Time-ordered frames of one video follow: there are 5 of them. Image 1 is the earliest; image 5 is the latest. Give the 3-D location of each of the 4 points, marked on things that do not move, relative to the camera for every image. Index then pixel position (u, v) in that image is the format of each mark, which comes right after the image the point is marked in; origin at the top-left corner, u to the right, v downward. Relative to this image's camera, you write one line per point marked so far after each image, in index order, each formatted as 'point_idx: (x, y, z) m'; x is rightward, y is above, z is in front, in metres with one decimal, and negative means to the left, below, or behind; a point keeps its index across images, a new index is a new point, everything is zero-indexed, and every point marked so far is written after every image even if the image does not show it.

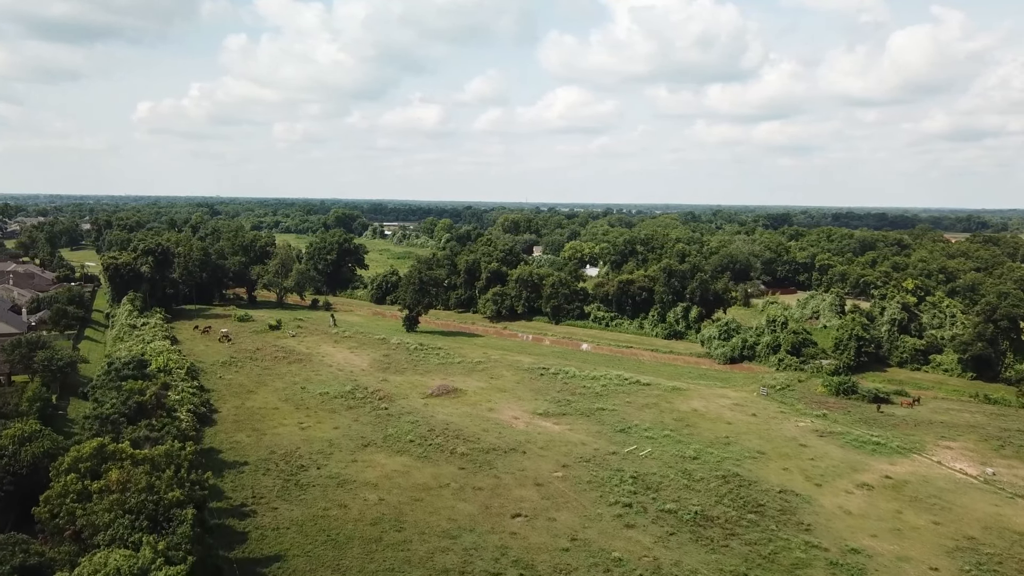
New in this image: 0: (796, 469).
0: (+6.6, -4.2, +18.5) m
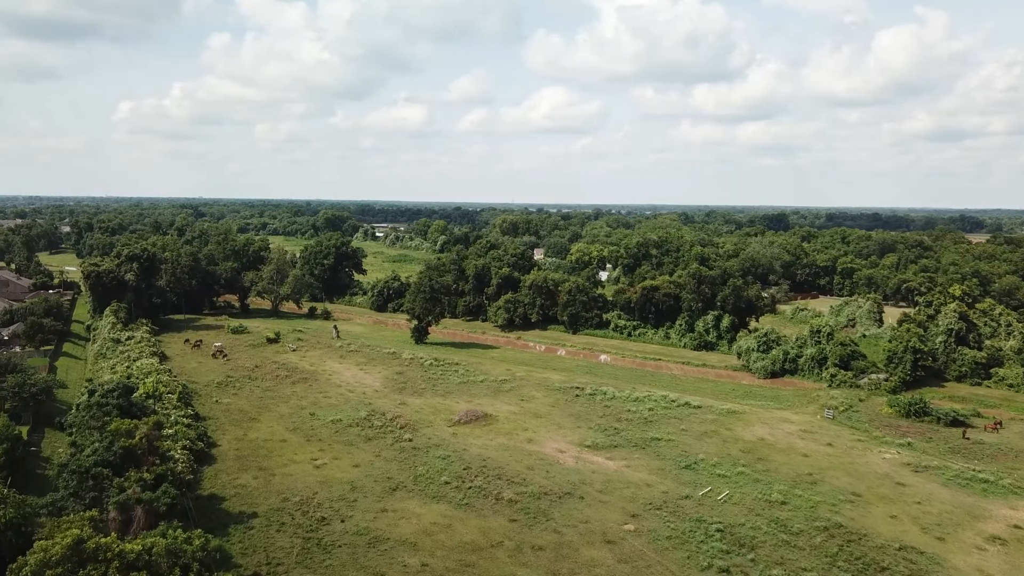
0: (+7.8, -4.5, +15.8) m
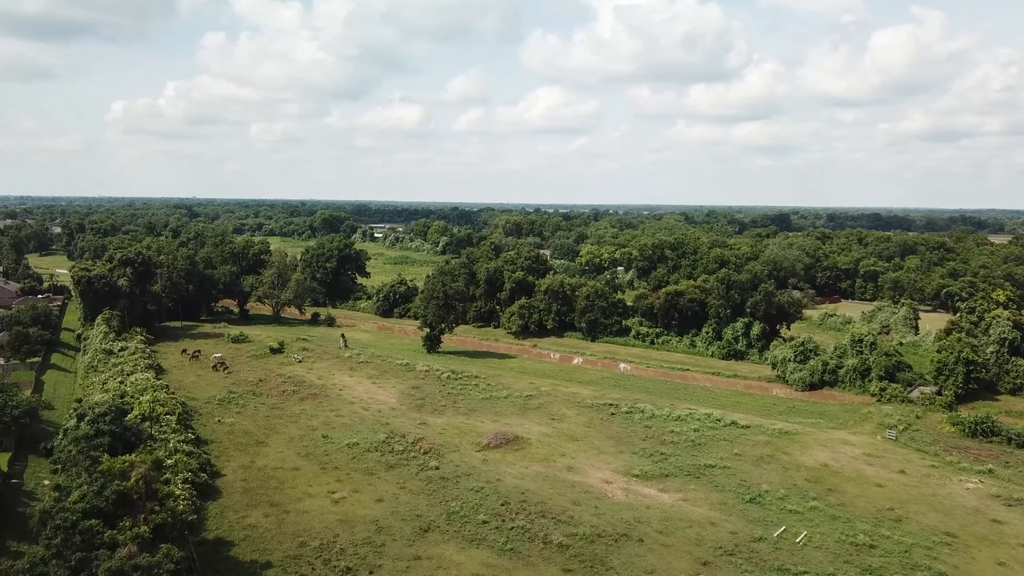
0: (+8.7, -4.7, +13.8) m
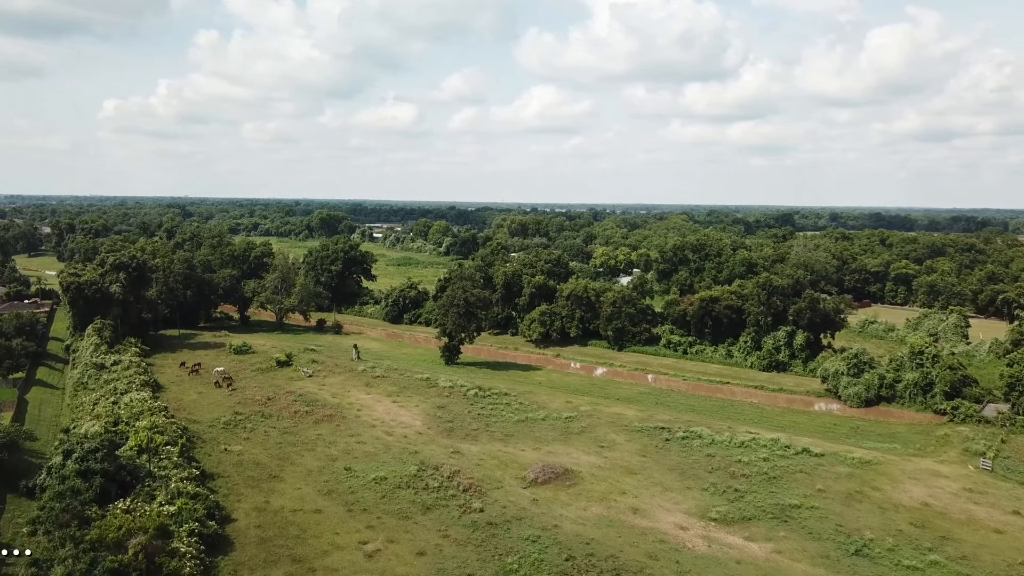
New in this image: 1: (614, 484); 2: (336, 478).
0: (+9.9, -5.0, +11.4) m
1: (+2.2, -4.2, +17.3) m
2: (-3.9, -4.2, +17.5) m
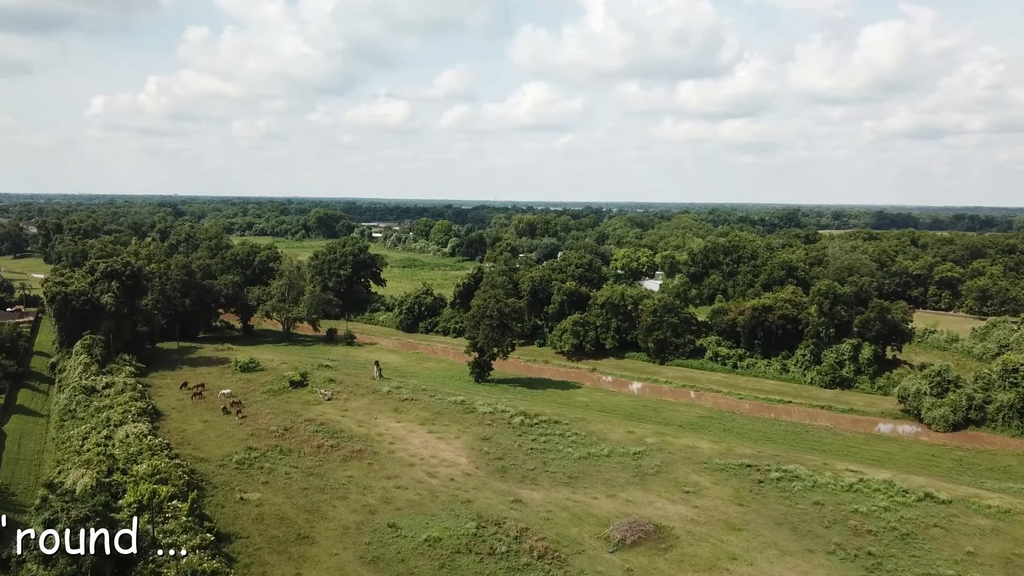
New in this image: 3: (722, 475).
0: (+11.4, -5.4, +8.4) m
1: (+3.7, -4.6, +14.2) m
2: (-2.4, -4.5, +14.4) m
3: (+4.6, -4.2, +17.8) m
